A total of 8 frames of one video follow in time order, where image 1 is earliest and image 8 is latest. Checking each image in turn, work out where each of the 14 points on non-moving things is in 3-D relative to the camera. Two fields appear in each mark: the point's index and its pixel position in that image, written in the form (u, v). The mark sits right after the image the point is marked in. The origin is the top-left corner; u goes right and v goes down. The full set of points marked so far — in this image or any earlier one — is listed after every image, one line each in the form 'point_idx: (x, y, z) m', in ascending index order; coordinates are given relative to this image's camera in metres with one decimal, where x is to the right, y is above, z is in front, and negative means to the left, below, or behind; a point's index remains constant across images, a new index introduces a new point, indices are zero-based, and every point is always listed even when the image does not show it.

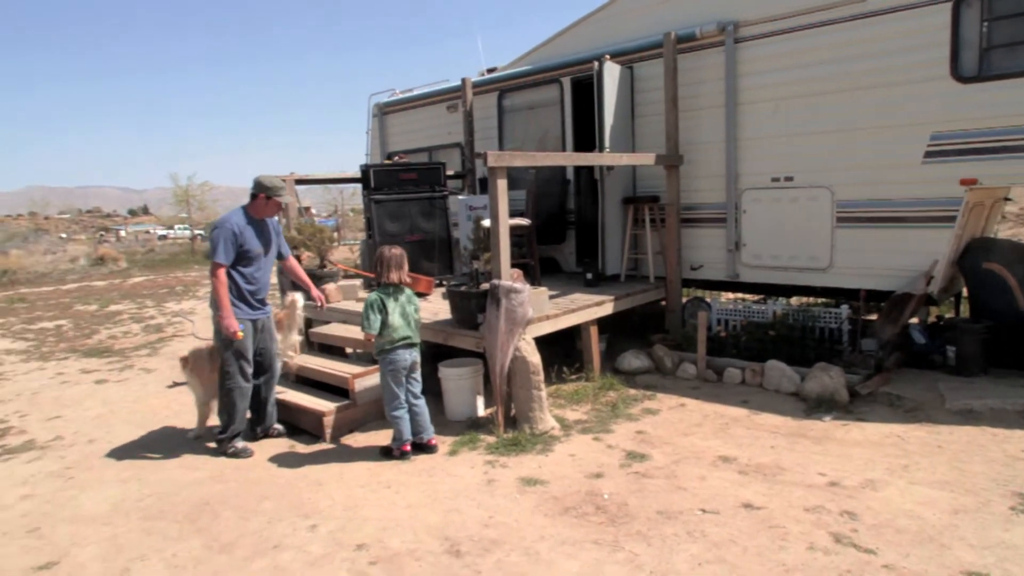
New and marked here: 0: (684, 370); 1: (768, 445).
0: (+1.4, -0.7, +5.6) m
1: (+1.6, -1.0, +4.1) m
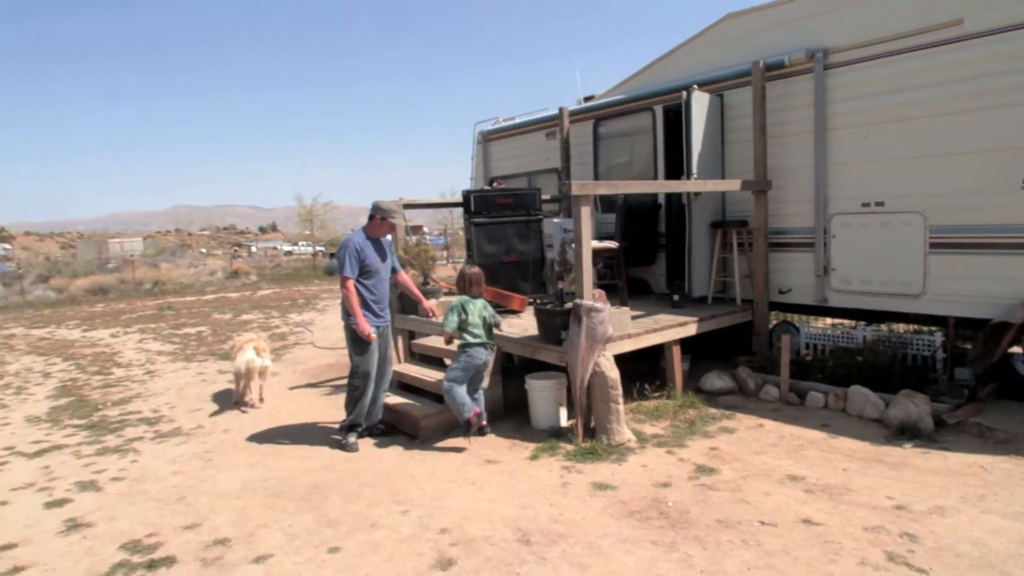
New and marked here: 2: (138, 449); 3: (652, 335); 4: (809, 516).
0: (+2.1, -0.9, +5.6) m
1: (+2.1, -1.1, +4.2) m
2: (-3.0, -1.3, +5.5) m
3: (+1.2, -0.4, +5.5) m
4: (+1.6, -1.2, +3.5) m
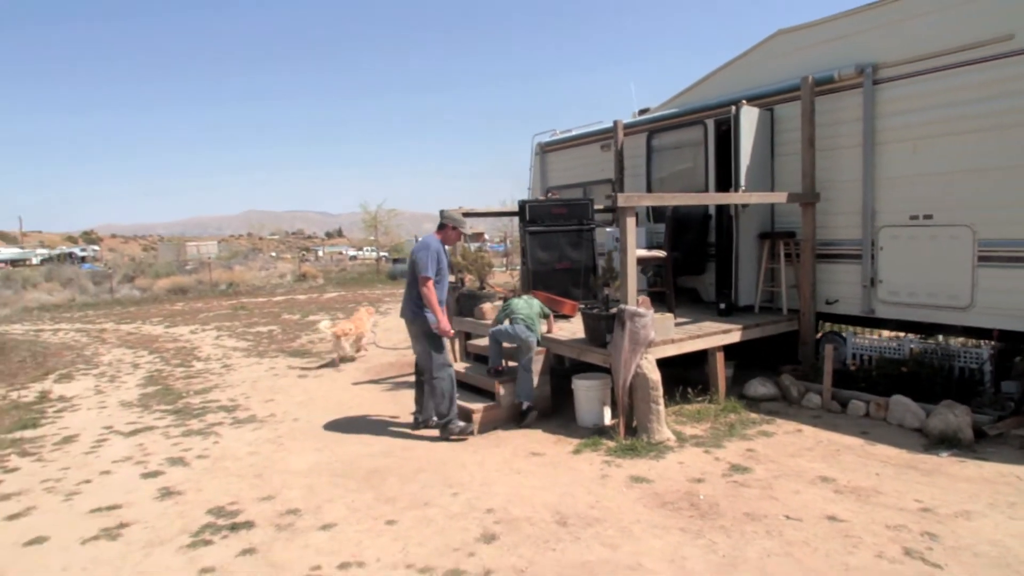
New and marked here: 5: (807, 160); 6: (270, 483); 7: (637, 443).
0: (+2.6, -1.0, +5.8) m
1: (+2.3, -1.2, +4.4) m
2: (-2.6, -1.3, +6.1) m
3: (+1.6, -0.4, +5.7) m
4: (+1.8, -1.2, +3.7) m
5: (+2.8, +1.2, +6.5) m
6: (-1.6, -1.3, +4.5) m
7: (+0.9, -1.1, +4.9) m
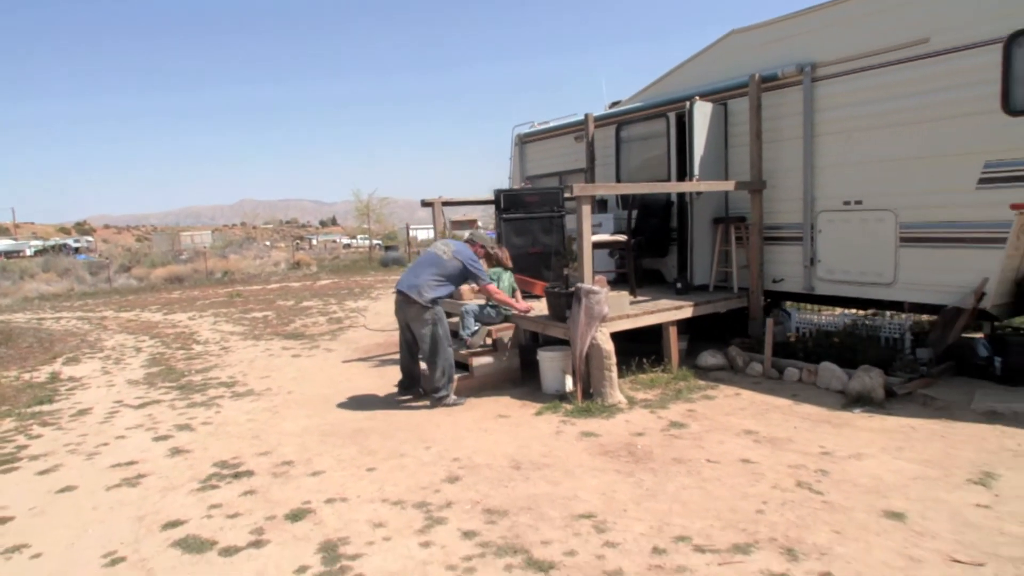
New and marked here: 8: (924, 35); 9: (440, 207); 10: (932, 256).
0: (+2.3, -0.8, +6.4) m
1: (+2.1, -1.0, +5.0) m
2: (-2.9, -1.1, +6.7) m
3: (+1.3, -0.3, +6.3) m
4: (+1.5, -1.1, +4.4) m
5: (+2.5, +1.4, +7.1) m
6: (-1.9, -1.2, +5.1) m
7: (+0.7, -1.0, +5.6) m
8: (+3.6, +2.2, +5.8) m
9: (-1.0, +1.1, +9.4) m
10: (+3.7, +0.3, +5.9) m
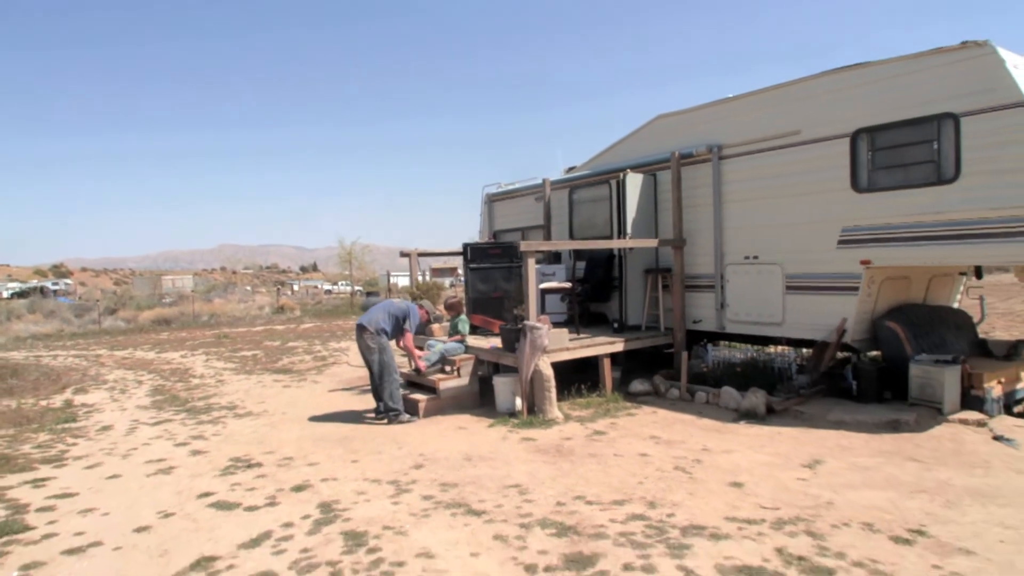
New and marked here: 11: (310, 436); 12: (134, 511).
0: (+1.8, -1.2, +7.8) m
1: (+1.7, -1.4, +6.4) m
2: (-3.4, -1.6, +7.9) m
3: (+0.9, -0.7, +7.7) m
4: (+1.1, -1.4, +5.7) m
5: (+2.1, +0.9, +8.6) m
6: (-2.3, -1.5, +6.4) m
7: (+0.2, -1.3, +6.9) m
8: (+3.2, +1.8, +7.4) m
9: (-1.5, +0.5, +10.8) m
10: (+3.3, -0.1, +7.4) m
11: (-2.0, -1.5, +6.7) m
12: (-2.7, -1.6, +4.7) m
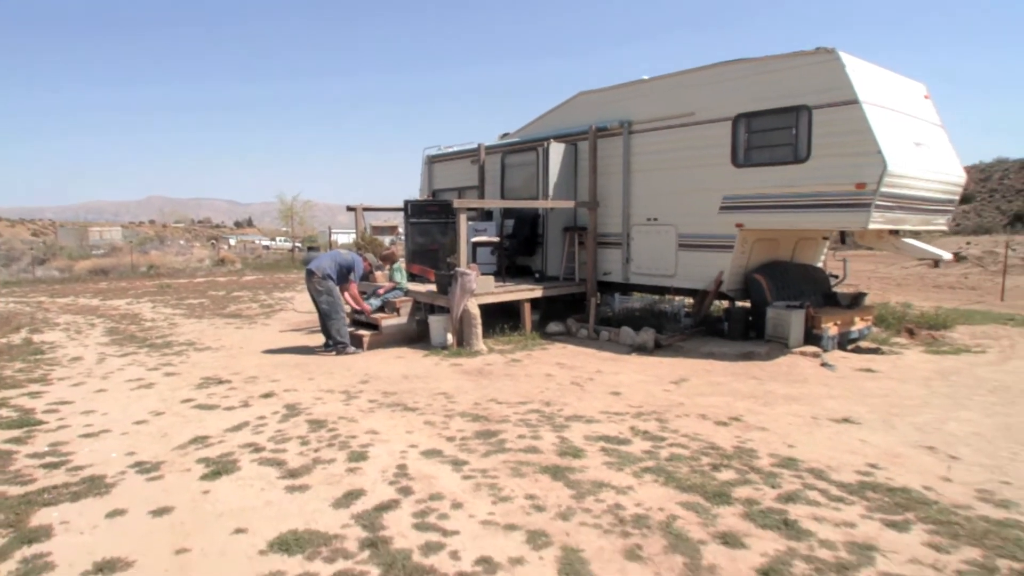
0: (+0.9, -0.6, +9.2) m
1: (+0.9, -0.8, +7.8) m
2: (-4.3, -0.9, +8.8) m
3: (0.0, -0.1, +9.0) m
4: (+0.4, -0.9, +7.1) m
5: (+1.2, +1.6, +9.9) m
6: (-3.1, -0.9, +7.4) m
7: (-0.6, -0.8, +8.2) m
8: (+2.3, +2.3, +8.8) m
9: (-2.6, +1.3, +11.8) m
10: (+2.4, +0.4, +8.9) m
11: (-2.8, -0.9, +7.8) m
12: (-3.3, -1.0, +5.8) m
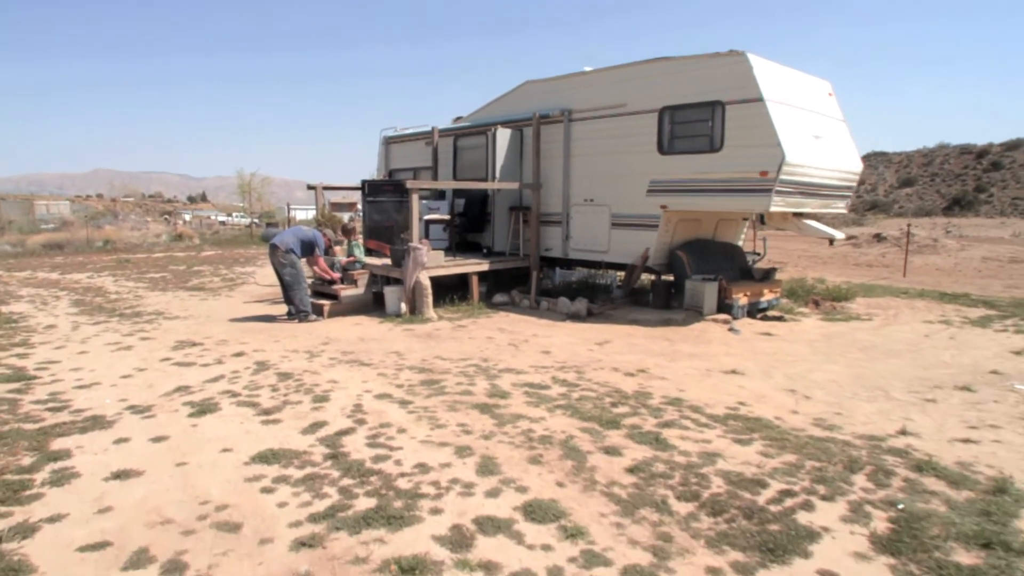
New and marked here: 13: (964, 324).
0: (+0.2, -0.2, +10.1) m
1: (+0.2, -0.5, +8.7) m
2: (-5.0, -0.5, +9.5) m
3: (-0.8, +0.3, +9.9) m
4: (-0.2, -0.6, +8.0) m
5: (+0.4, +2.0, +10.8) m
6: (-3.7, -0.6, +8.2) m
7: (-1.3, -0.4, +9.0) m
8: (+1.6, +2.7, +9.7) m
9: (-3.5, +1.8, +12.4) m
10: (+1.7, +0.8, +9.9) m
11: (-3.5, -0.5, +8.5) m
12: (-3.8, -0.8, +6.5) m
13: (+6.0, -0.5, +8.9) m
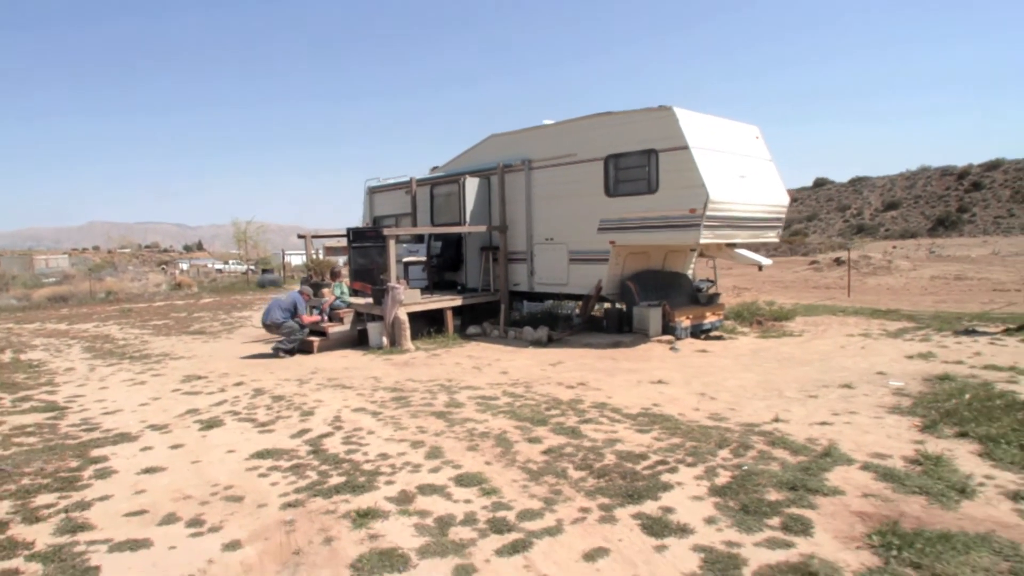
0: (-0.3, -0.7, +11.3) m
1: (-0.3, -1.0, +9.8) m
2: (-5.5, -1.2, +10.6) m
3: (-1.3, -0.2, +11.0) m
4: (-0.7, -1.0, +9.1) m
5: (-0.2, +1.4, +12.1) m
6: (-4.2, -1.1, +9.3) m
7: (-1.8, -0.9, +10.1) m
8: (+1.0, +2.2, +11.0) m
9: (-4.1, +1.0, +13.7) m
10: (+1.2, +0.3, +11.1) m
11: (-3.9, -1.1, +9.6) m
12: (-4.3, -1.2, +7.6) m
13: (+5.5, -0.7, +10.1) m
